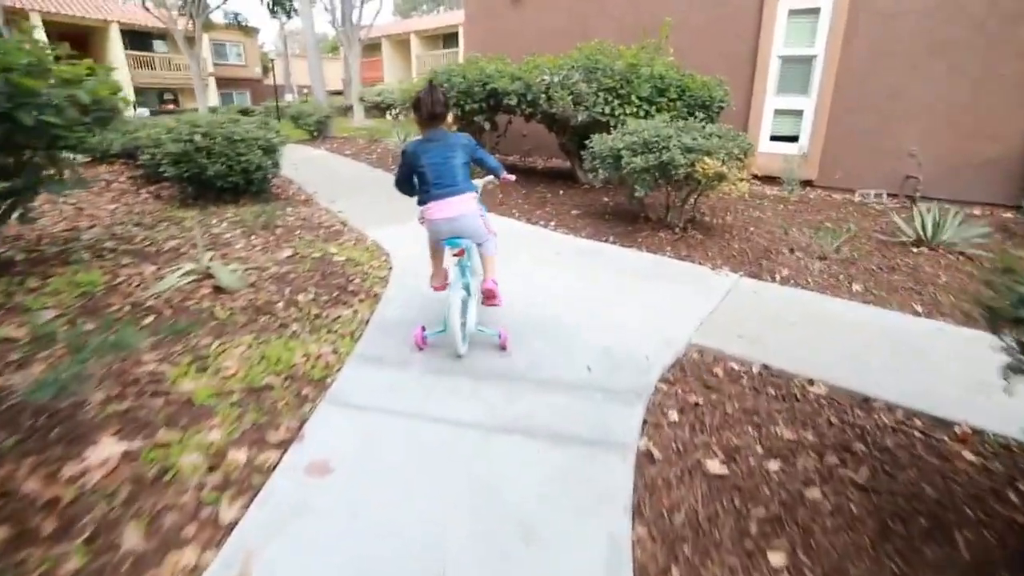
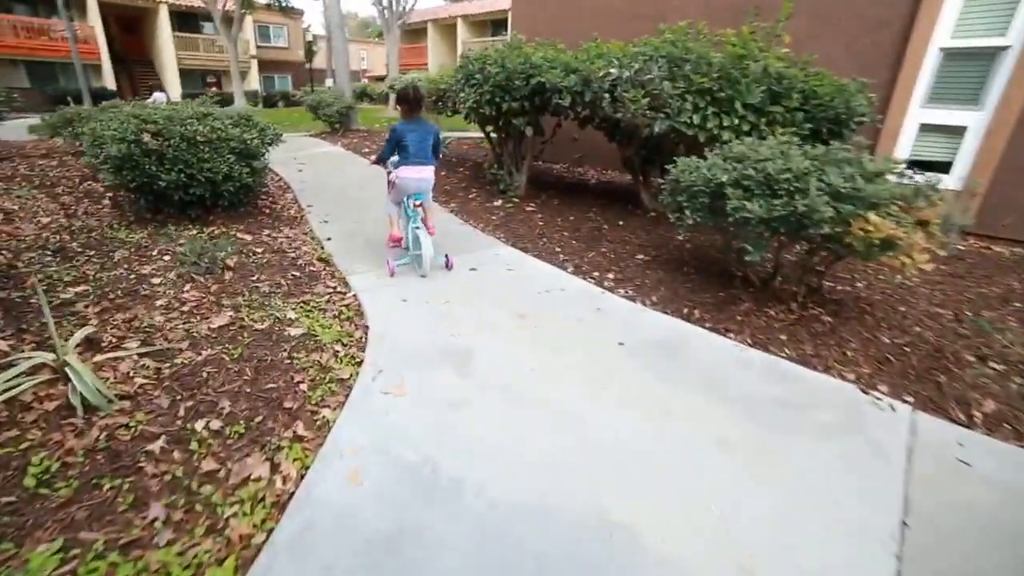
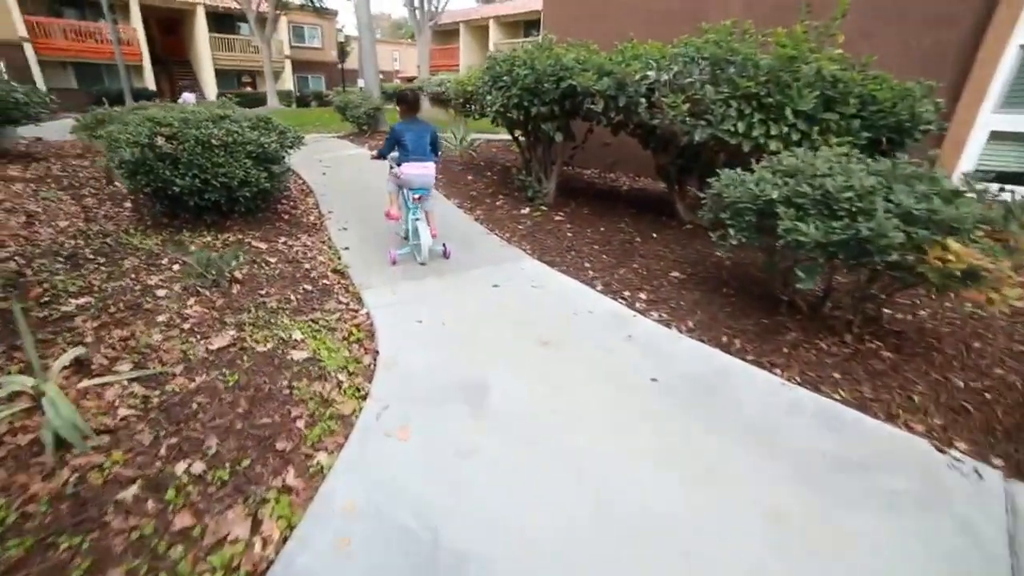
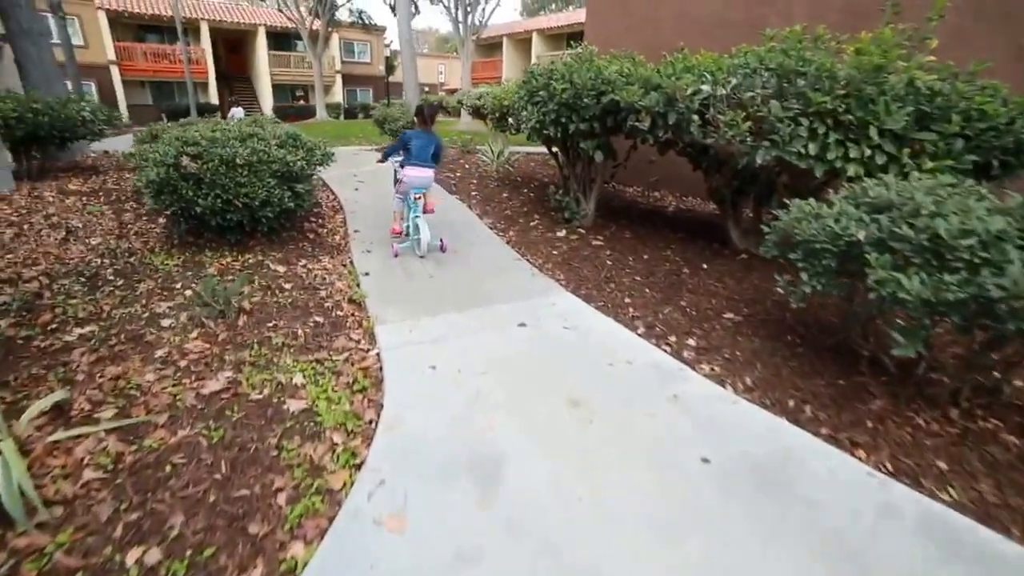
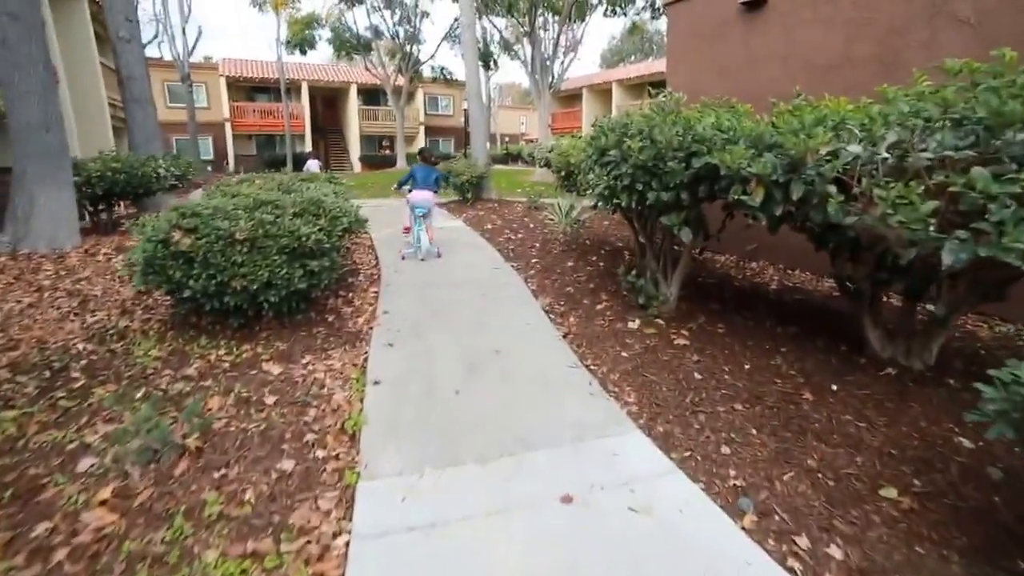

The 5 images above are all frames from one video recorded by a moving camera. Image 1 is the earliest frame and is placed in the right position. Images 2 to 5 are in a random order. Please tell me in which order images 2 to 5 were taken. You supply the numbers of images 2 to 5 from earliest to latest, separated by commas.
2, 3, 4, 5
